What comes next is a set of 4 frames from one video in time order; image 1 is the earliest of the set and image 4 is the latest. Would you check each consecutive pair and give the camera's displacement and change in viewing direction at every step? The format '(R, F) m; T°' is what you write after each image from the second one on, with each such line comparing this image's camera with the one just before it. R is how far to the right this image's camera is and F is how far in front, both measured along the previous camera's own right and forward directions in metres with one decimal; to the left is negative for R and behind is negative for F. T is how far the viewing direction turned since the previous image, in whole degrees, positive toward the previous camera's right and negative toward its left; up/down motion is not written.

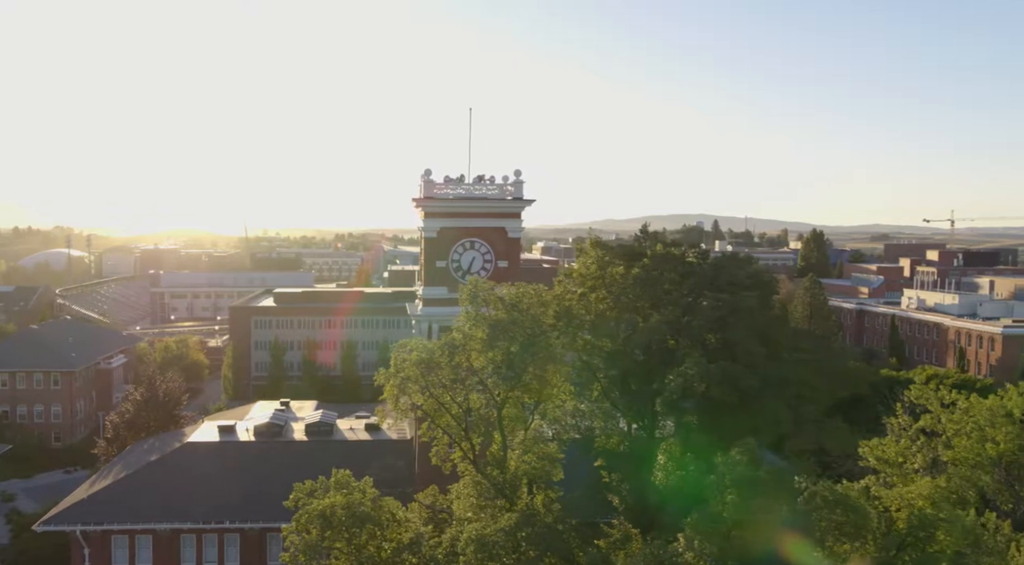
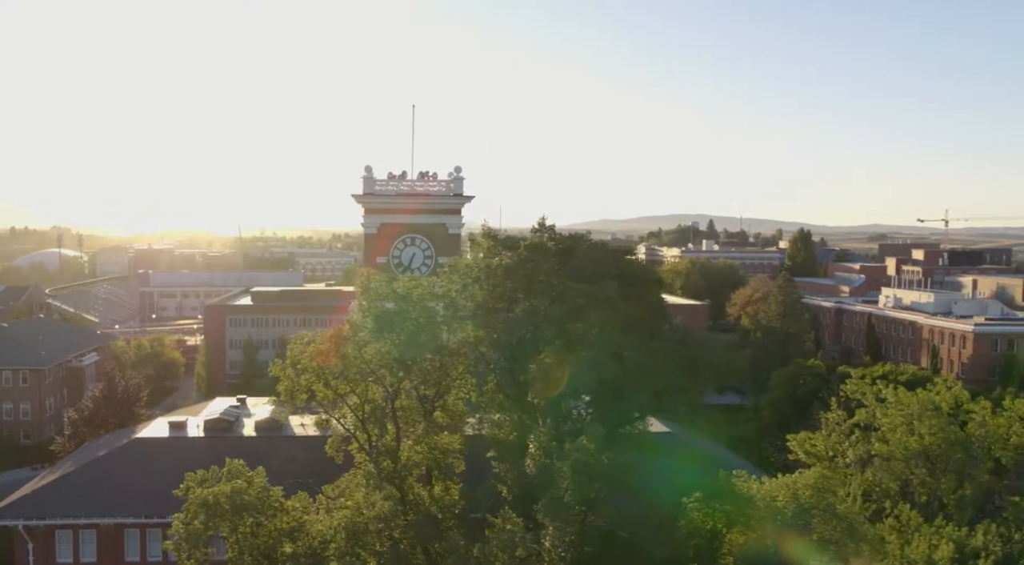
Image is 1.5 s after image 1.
(+1.6, -0.1) m; 0°
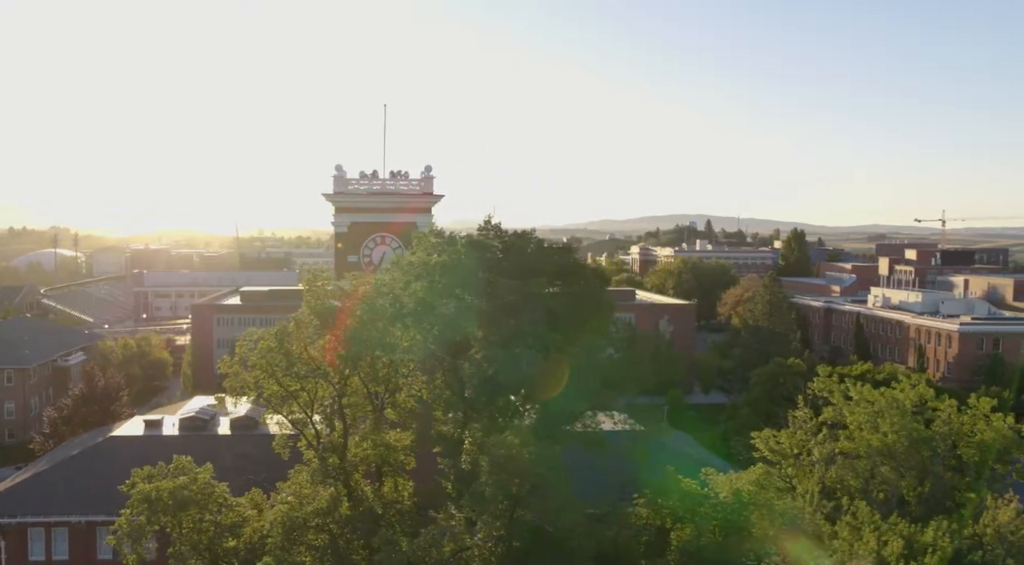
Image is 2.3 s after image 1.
(+0.8, -0.1) m; 0°
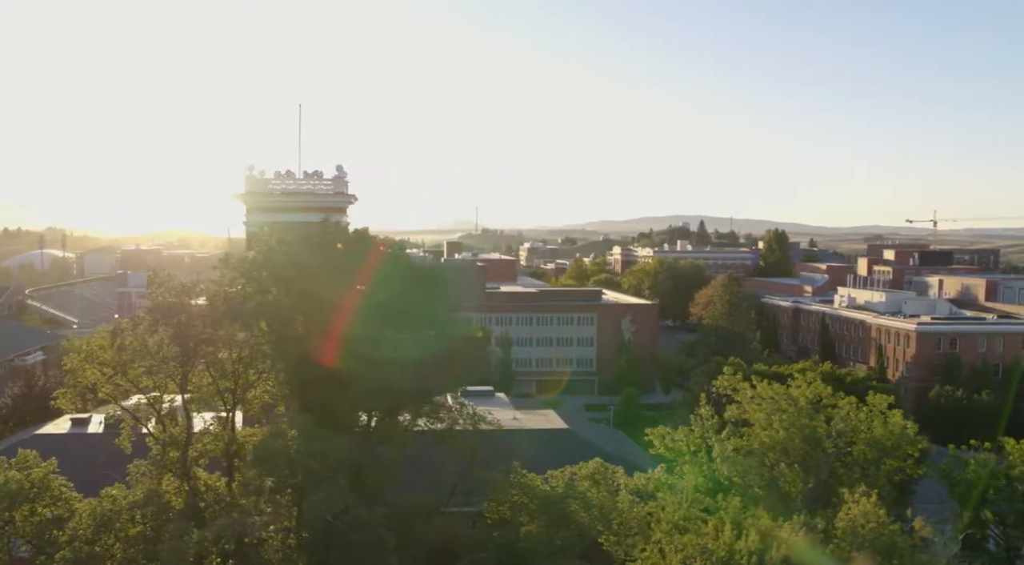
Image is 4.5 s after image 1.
(+2.4, -0.2) m; 0°
